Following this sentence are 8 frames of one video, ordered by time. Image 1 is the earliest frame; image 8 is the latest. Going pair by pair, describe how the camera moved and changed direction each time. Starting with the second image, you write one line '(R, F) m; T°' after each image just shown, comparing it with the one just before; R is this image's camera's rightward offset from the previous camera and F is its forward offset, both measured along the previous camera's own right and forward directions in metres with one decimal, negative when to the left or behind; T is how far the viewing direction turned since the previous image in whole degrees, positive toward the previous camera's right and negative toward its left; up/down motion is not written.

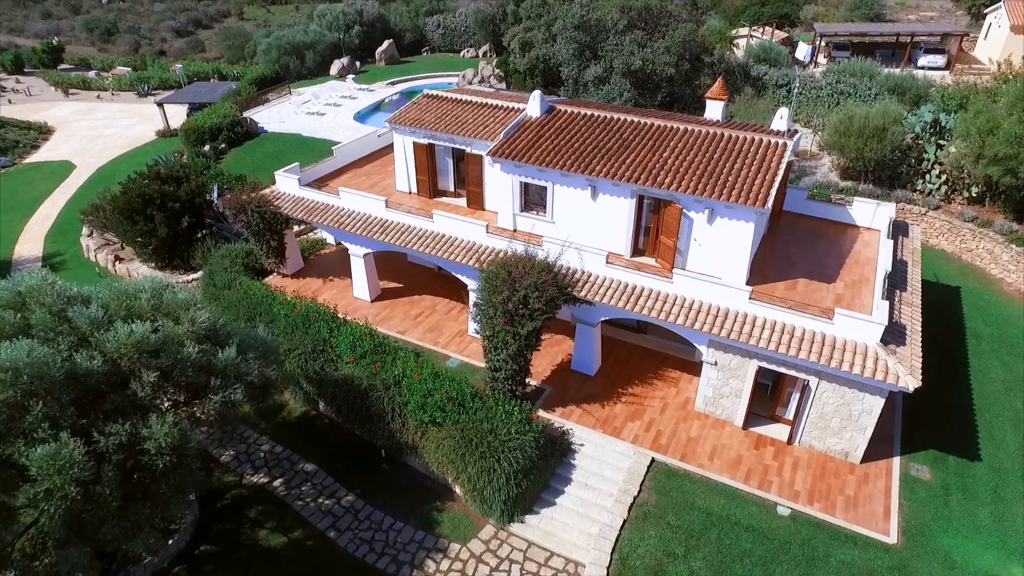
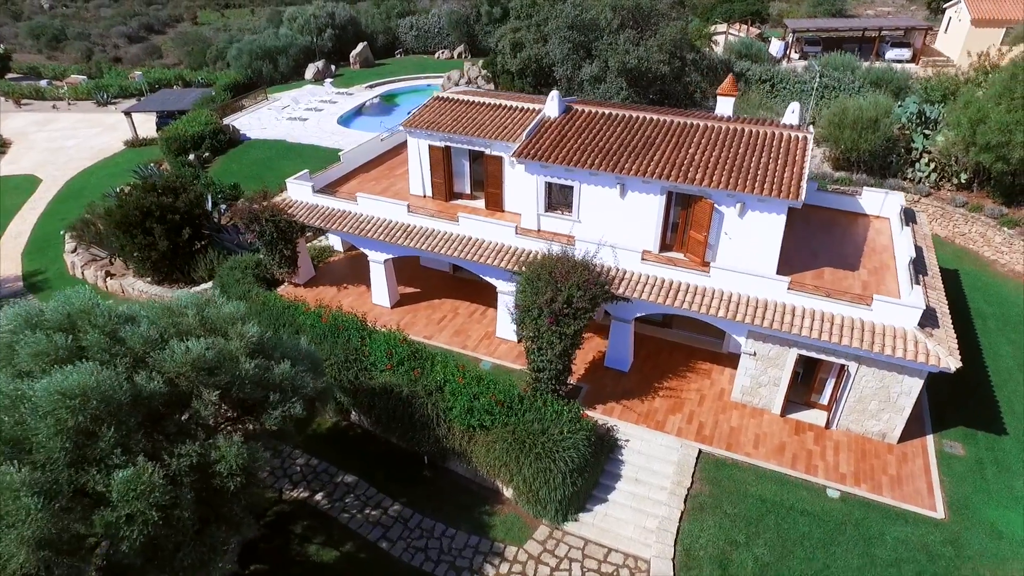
(-2.0, +0.1) m; +4°
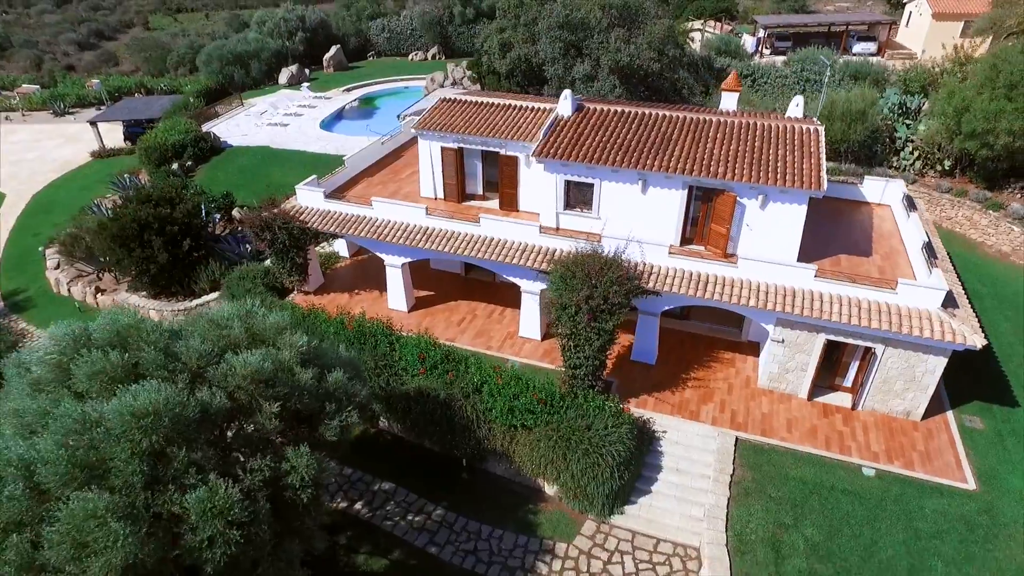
(-1.8, 0.0) m; +3°
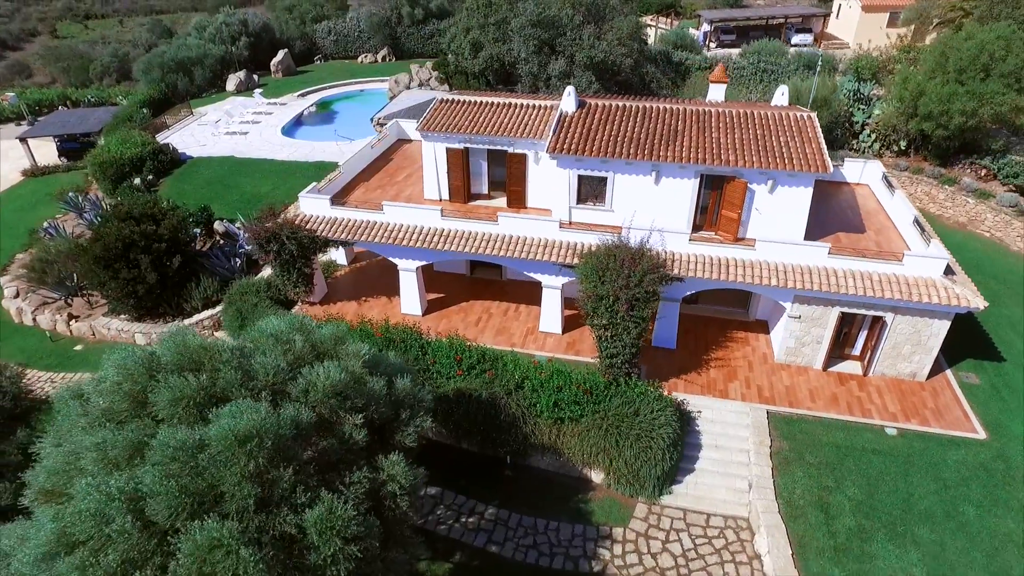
(-2.5, 0.0) m; +6°
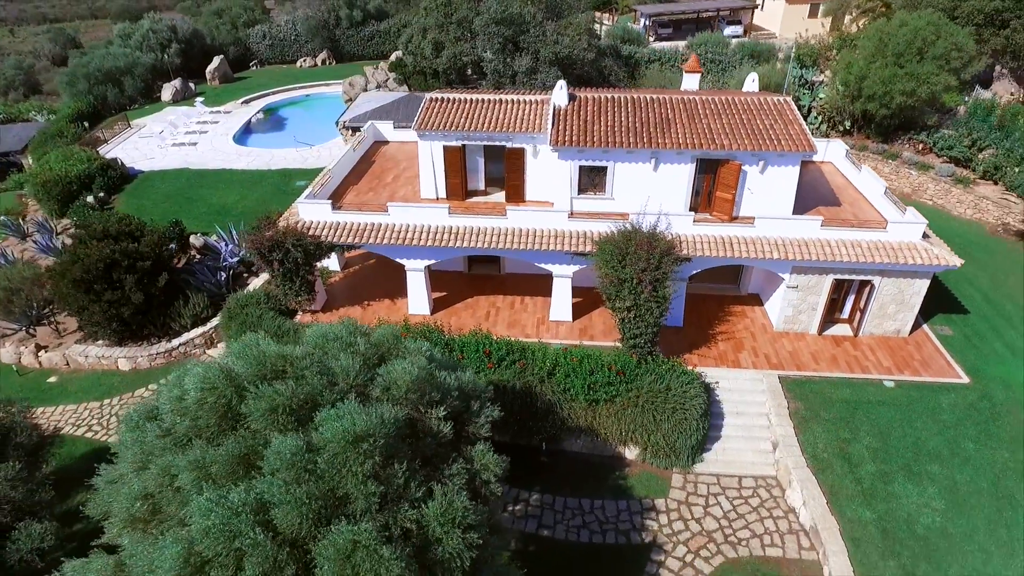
(-2.5, -0.2) m; +6°
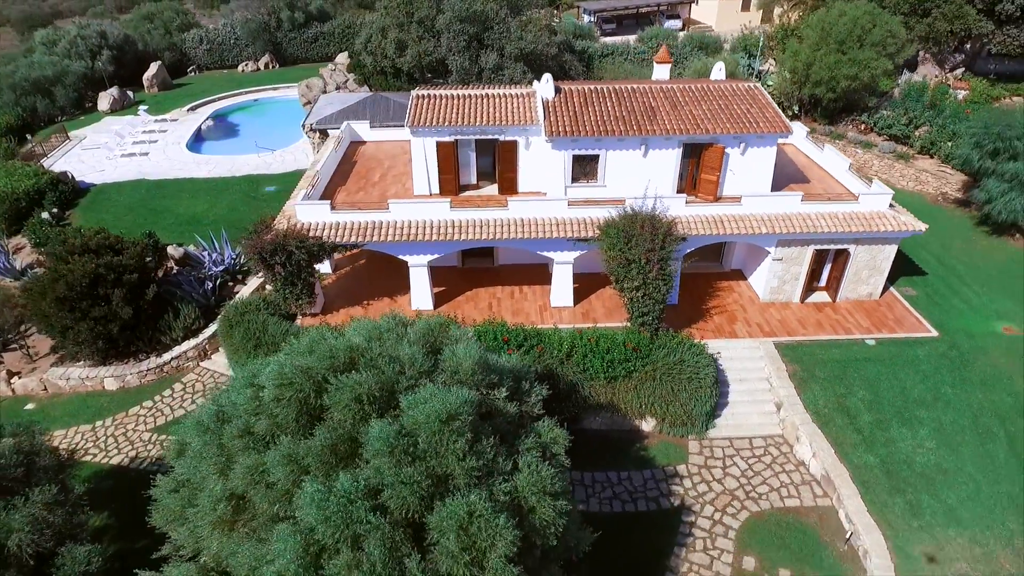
(-2.1, -0.3) m; +6°
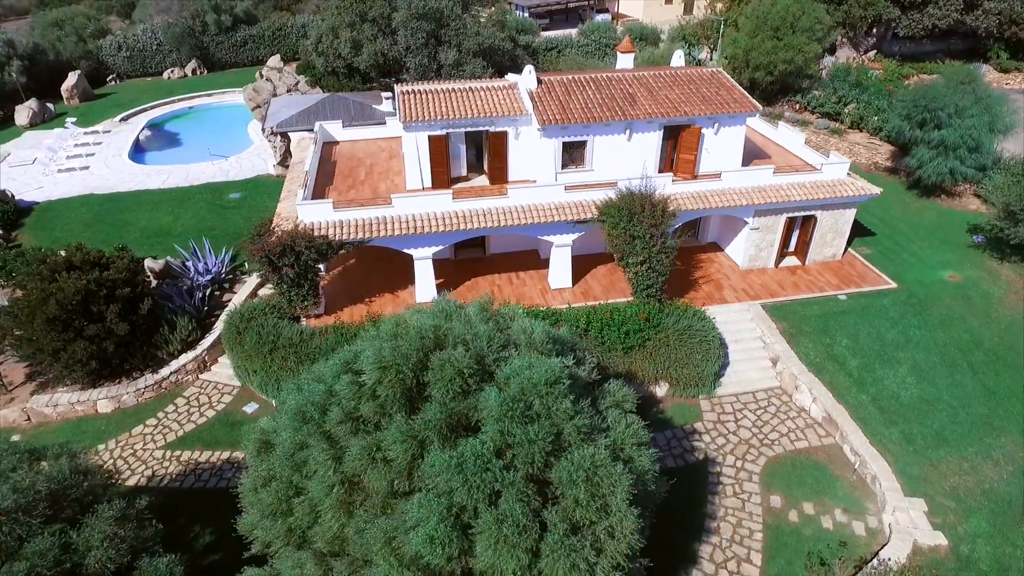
(-2.6, -0.5) m; +7°
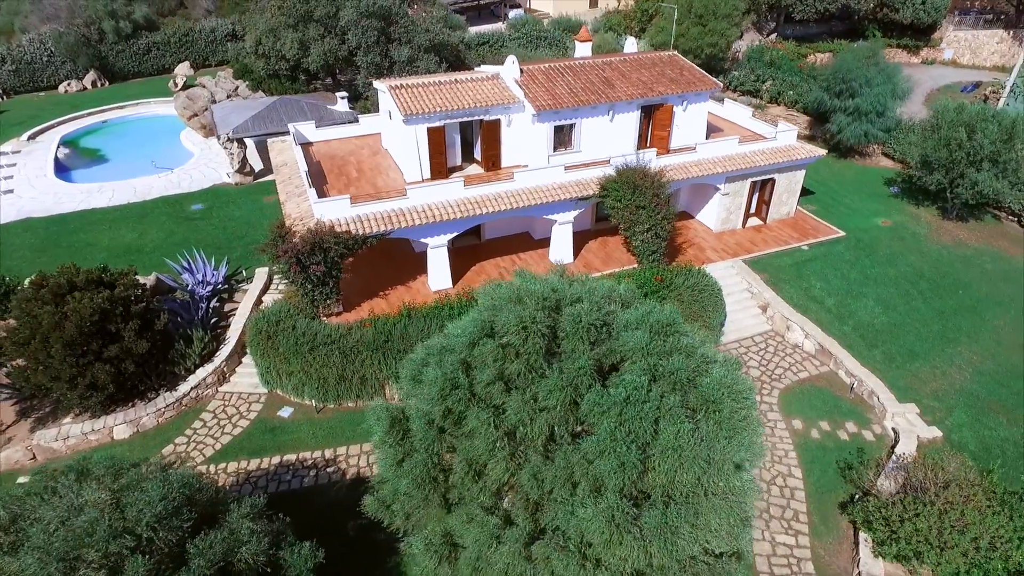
(-4.0, -0.7) m; +9°
